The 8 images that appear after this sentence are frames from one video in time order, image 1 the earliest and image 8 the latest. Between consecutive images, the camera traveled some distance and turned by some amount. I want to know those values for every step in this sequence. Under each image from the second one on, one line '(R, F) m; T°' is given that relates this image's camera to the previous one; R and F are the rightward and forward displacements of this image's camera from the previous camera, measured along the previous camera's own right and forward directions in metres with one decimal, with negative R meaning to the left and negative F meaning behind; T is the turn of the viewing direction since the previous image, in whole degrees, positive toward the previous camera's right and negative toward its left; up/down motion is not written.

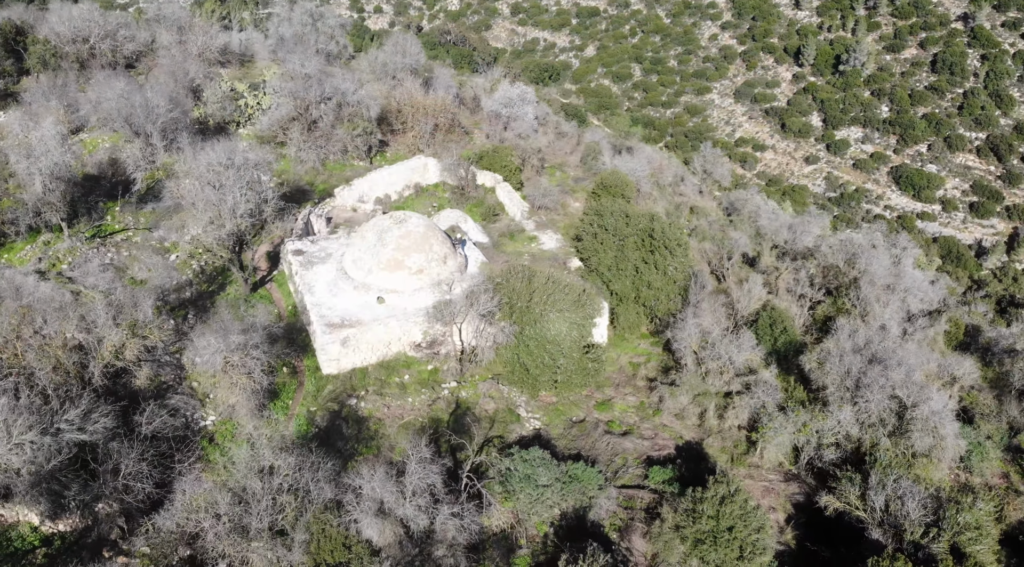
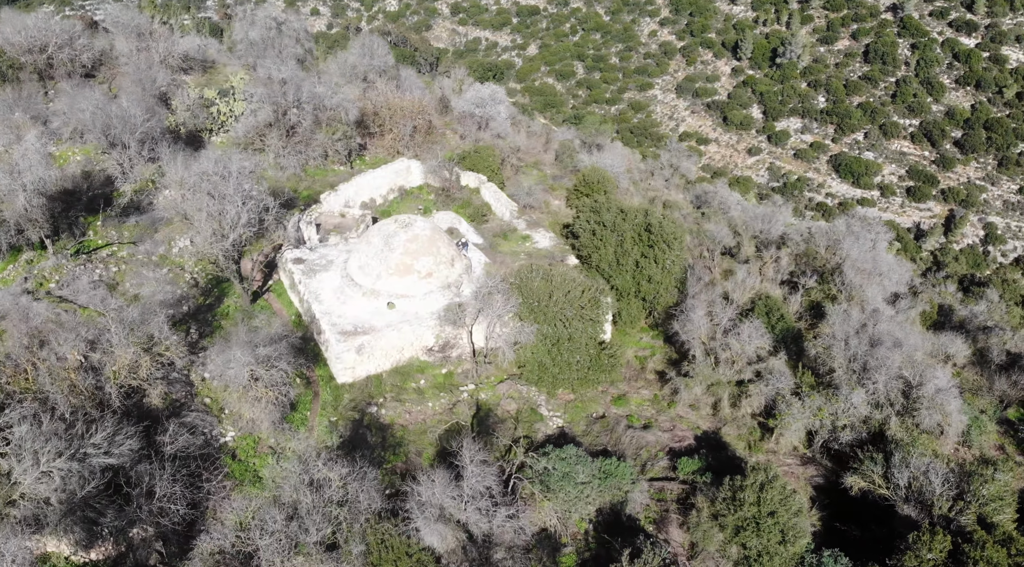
(-2.0, +0.1) m; +4°
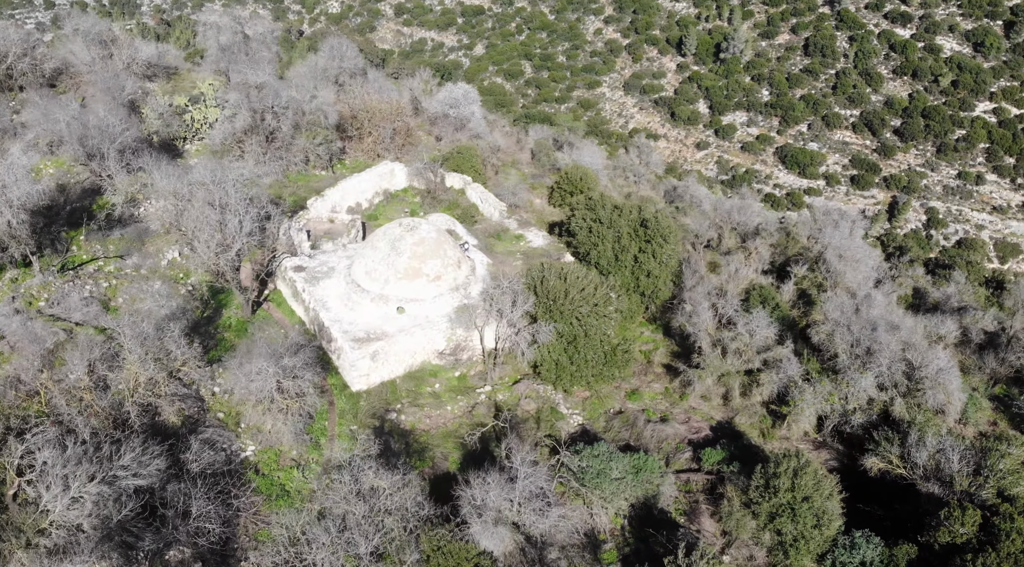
(-1.8, +0.1) m; +4°
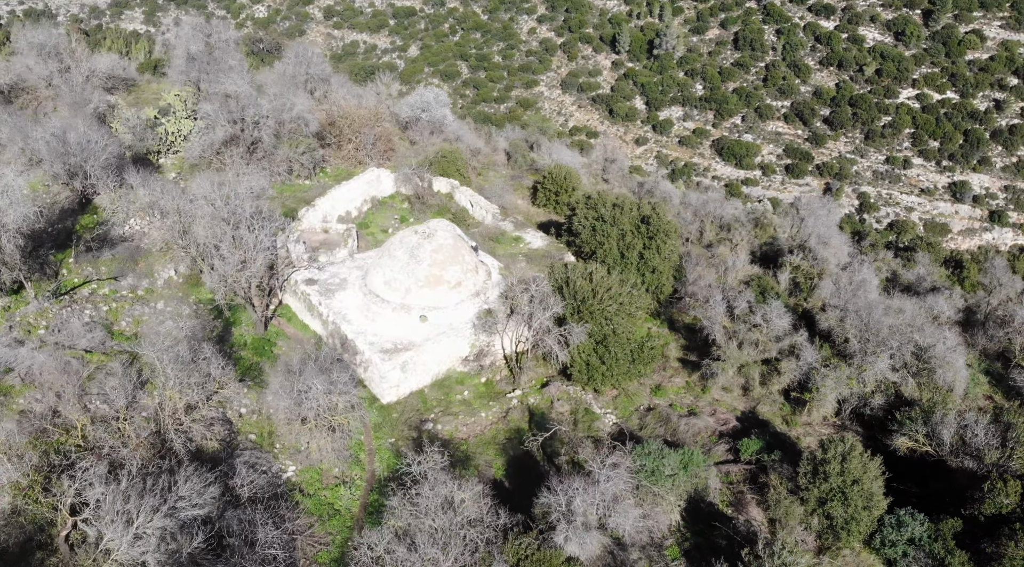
(-2.6, +0.2) m; +5°
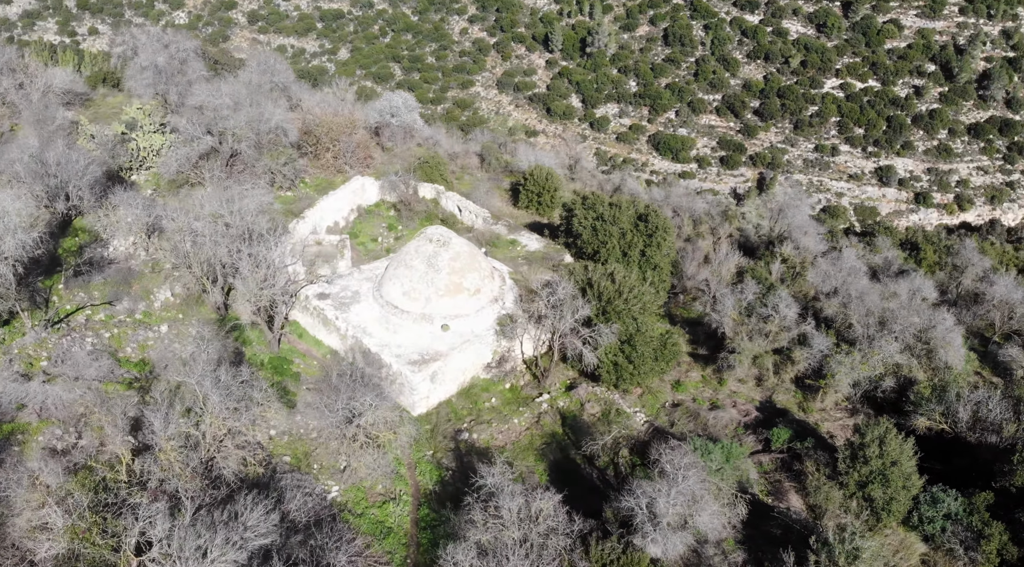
(-2.5, +0.2) m; +5°
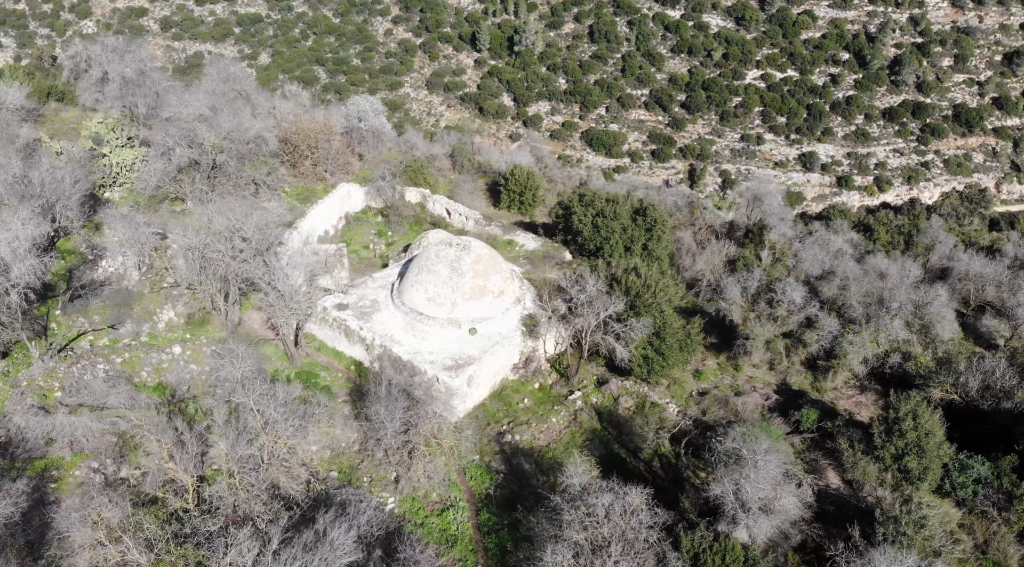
(-2.8, +0.1) m; +5°
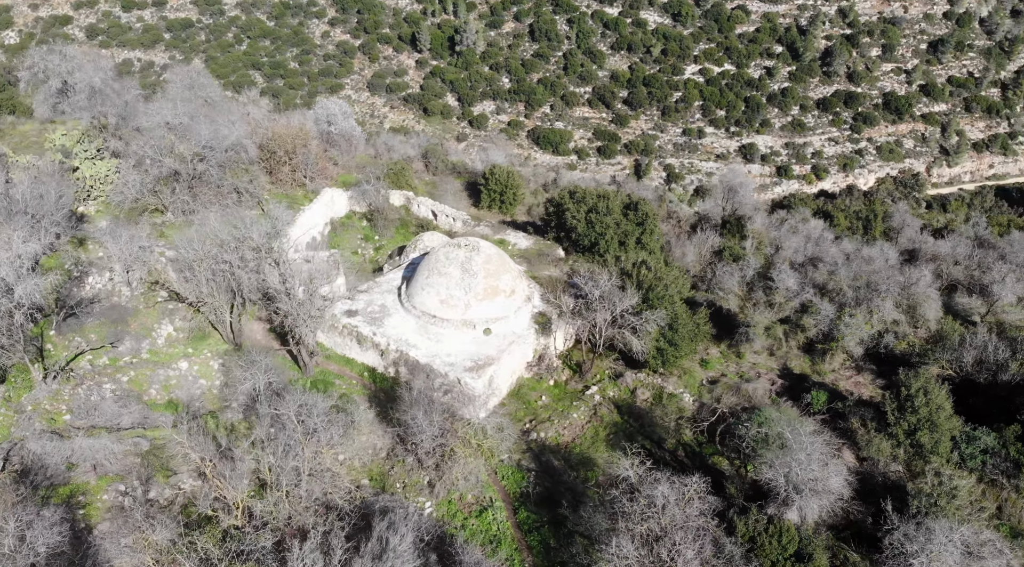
(-2.0, +0.1) m; +4°
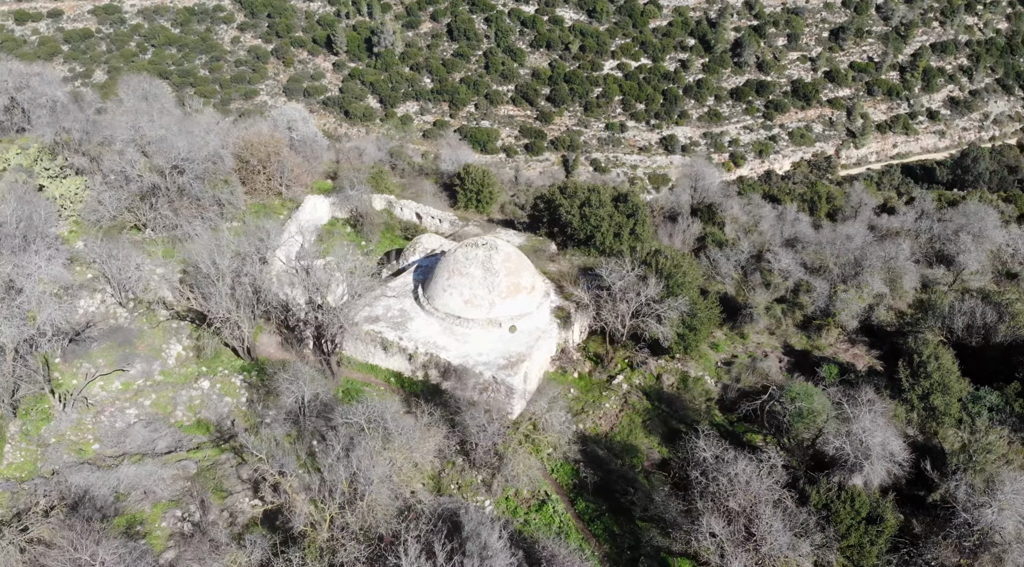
(-3.0, 0.0) m; +6°
